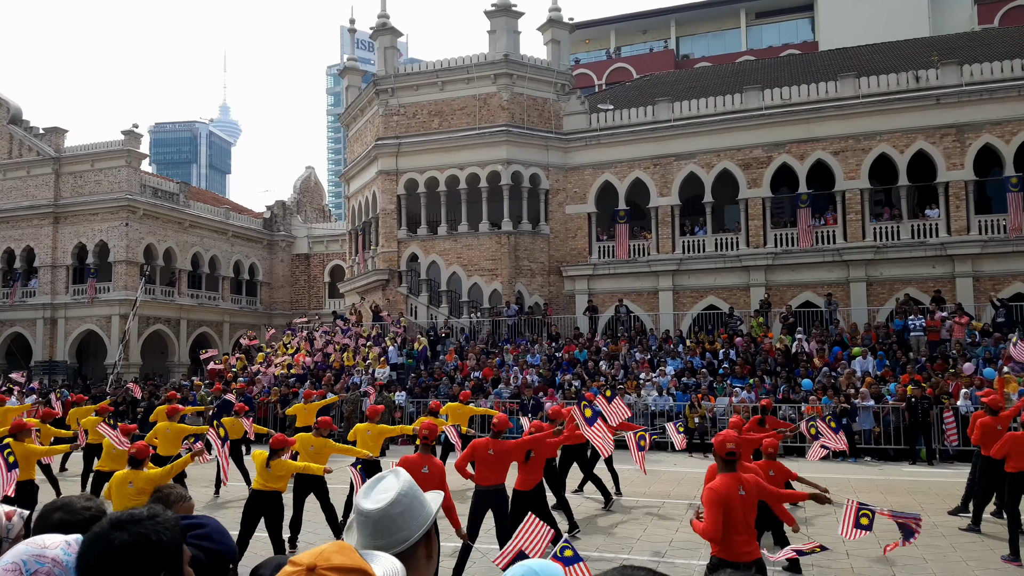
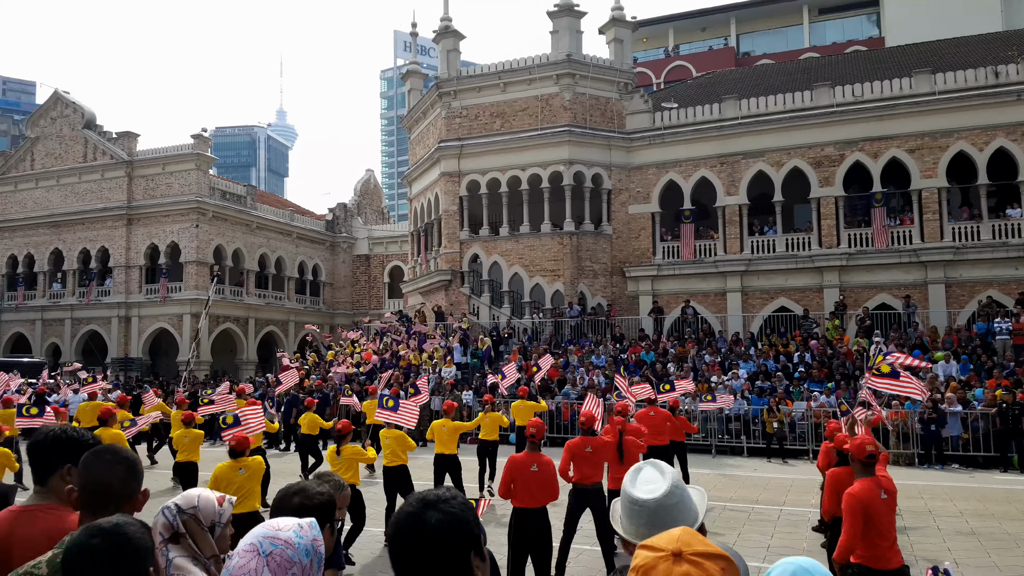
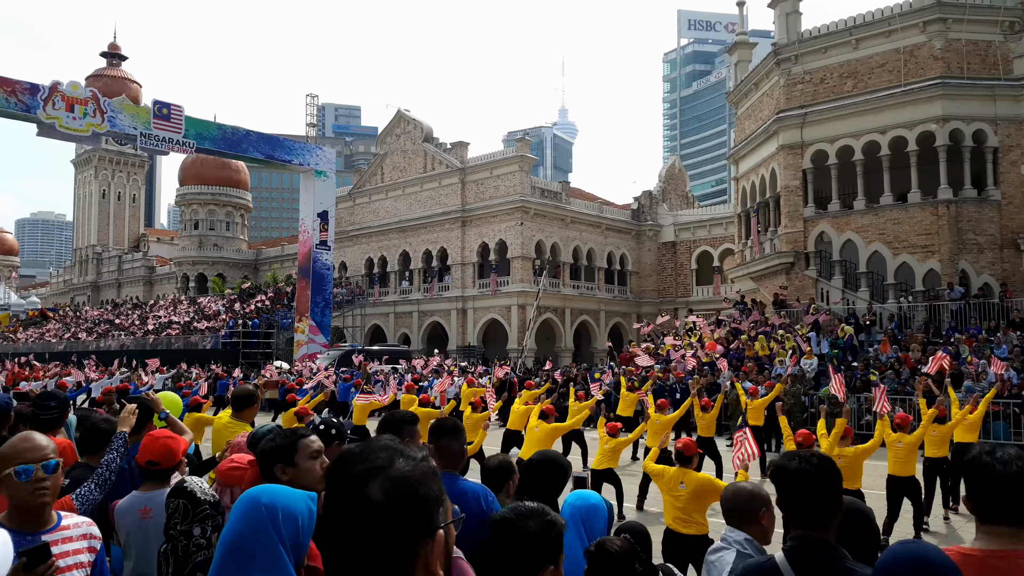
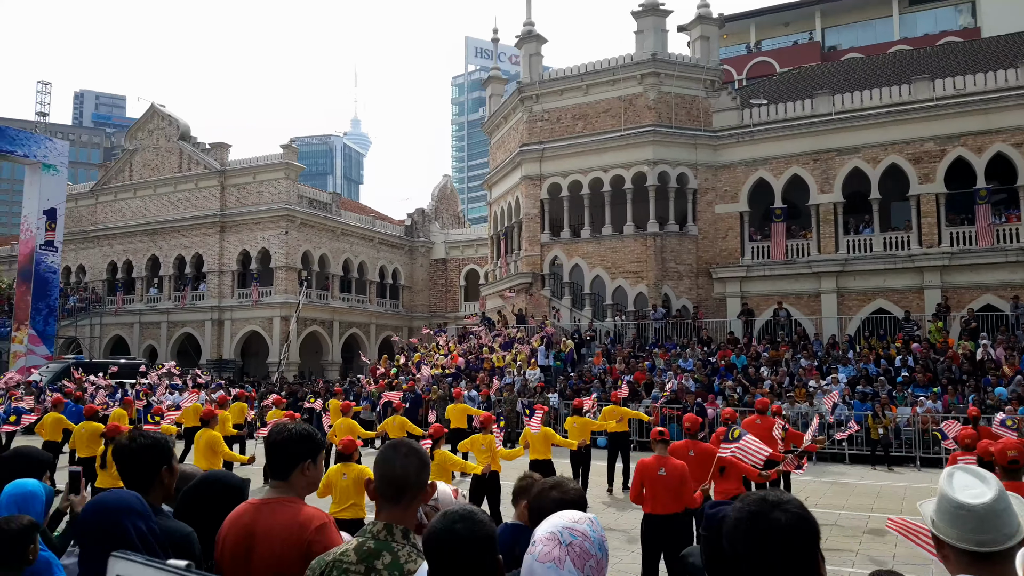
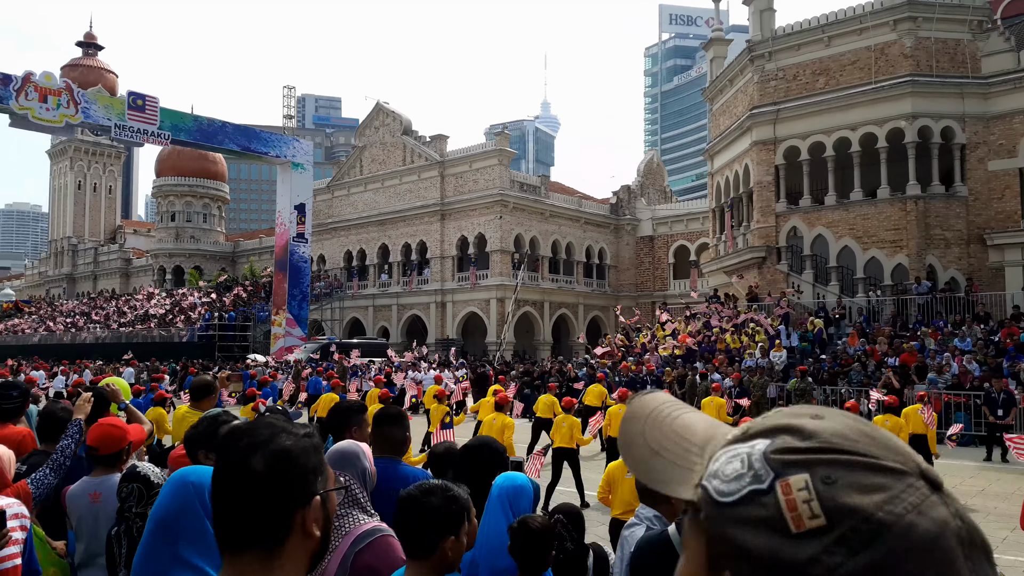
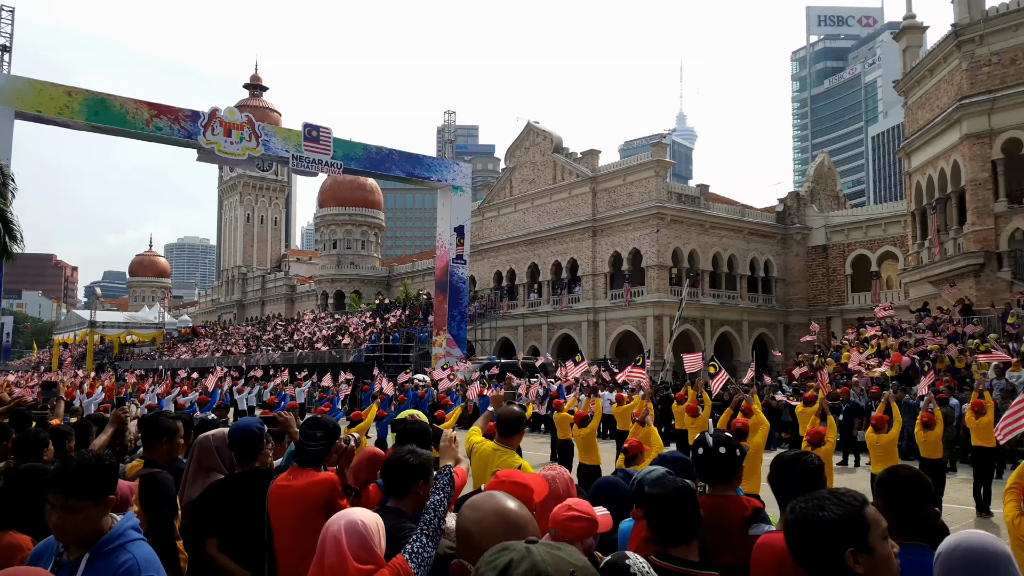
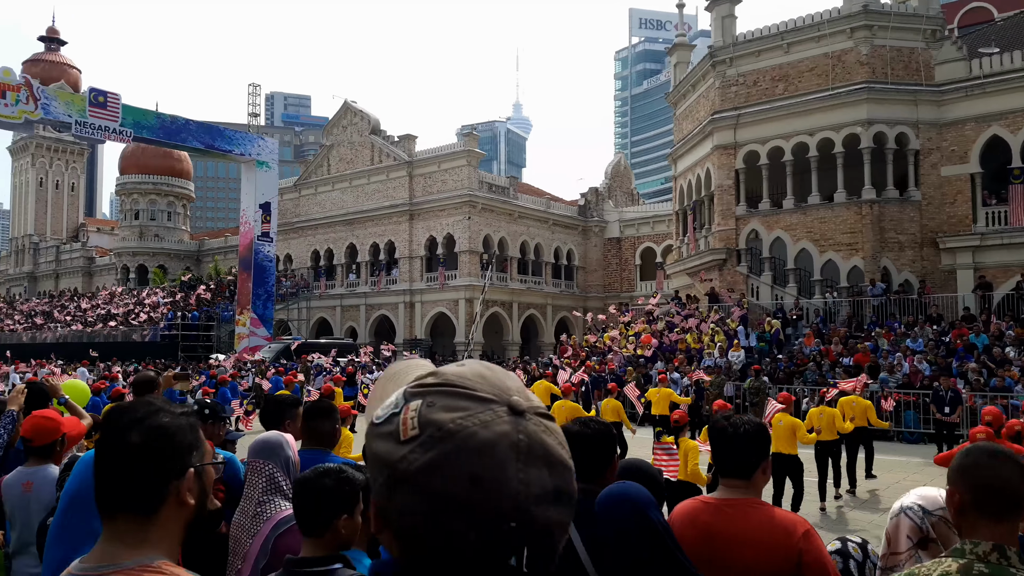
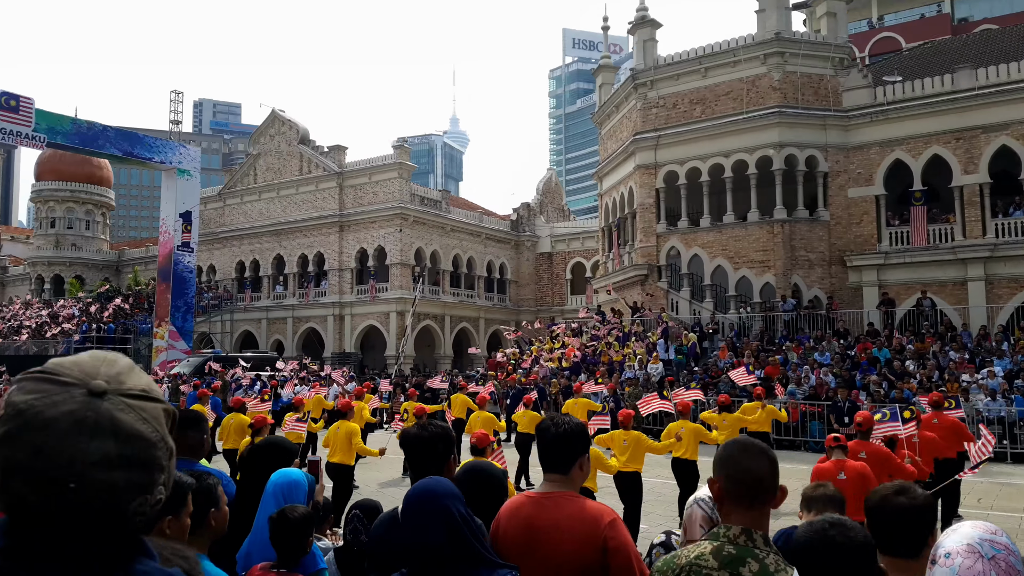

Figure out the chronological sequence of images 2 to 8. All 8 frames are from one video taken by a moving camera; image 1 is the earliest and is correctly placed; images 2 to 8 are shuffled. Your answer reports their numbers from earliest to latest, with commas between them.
2, 4, 8, 7, 5, 3, 6
